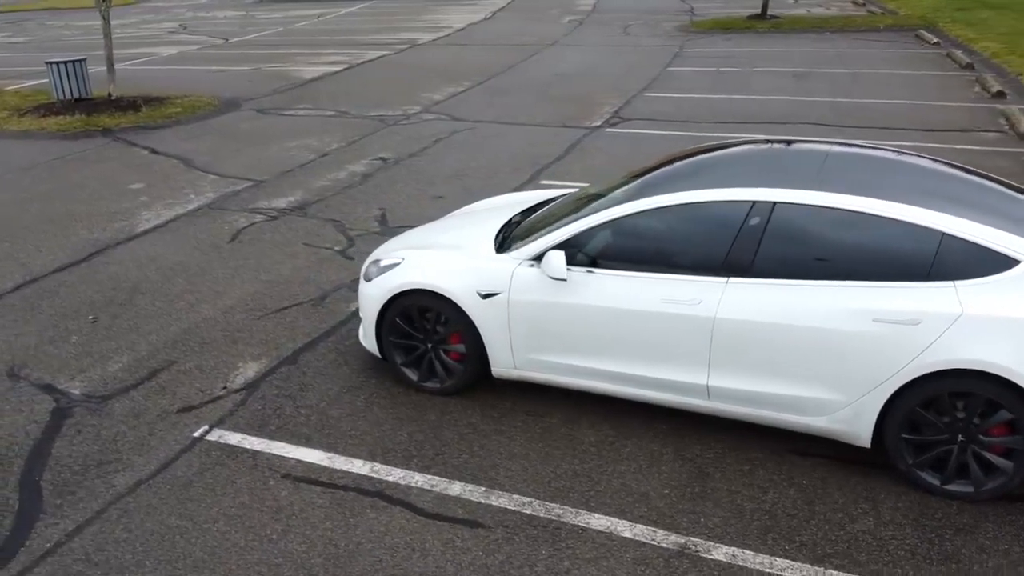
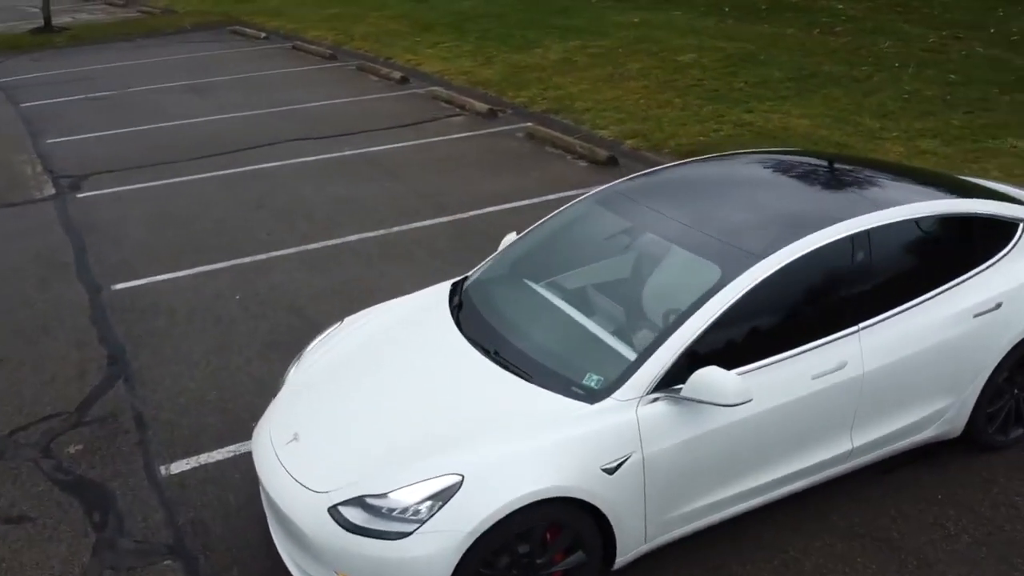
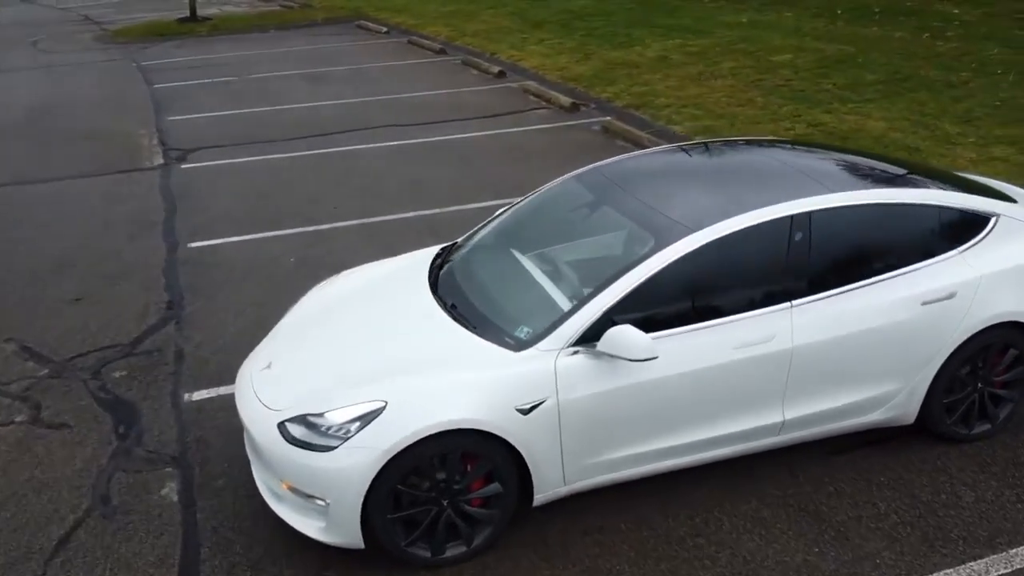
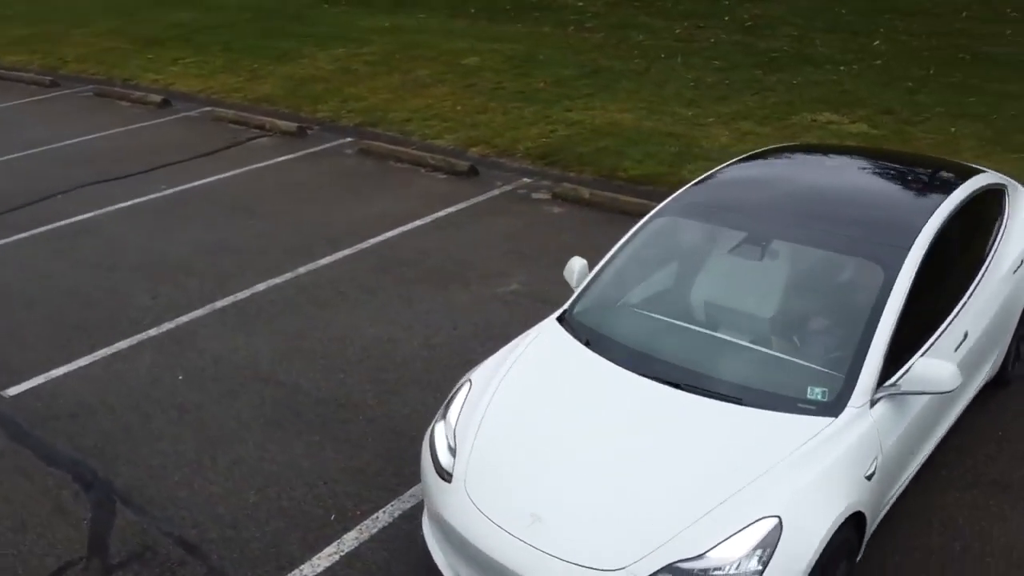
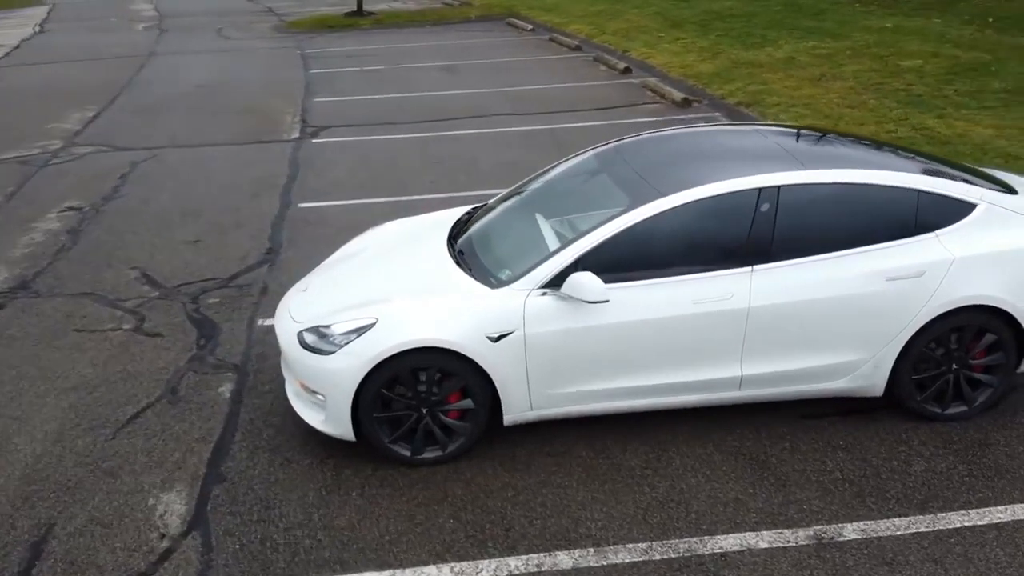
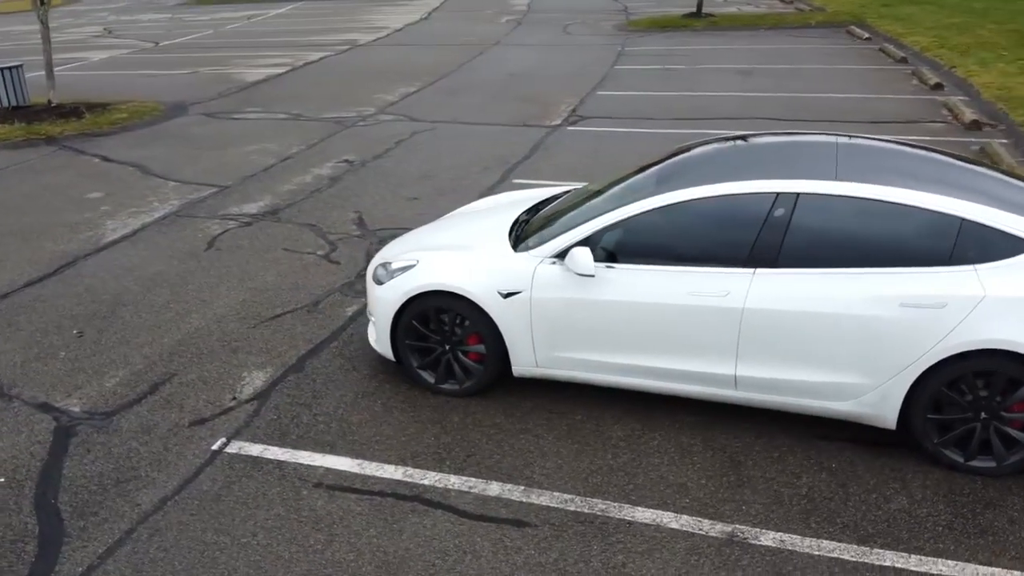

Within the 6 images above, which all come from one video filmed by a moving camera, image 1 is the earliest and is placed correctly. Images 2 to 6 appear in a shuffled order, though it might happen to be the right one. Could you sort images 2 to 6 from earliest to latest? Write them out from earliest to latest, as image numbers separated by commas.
6, 5, 3, 2, 4
